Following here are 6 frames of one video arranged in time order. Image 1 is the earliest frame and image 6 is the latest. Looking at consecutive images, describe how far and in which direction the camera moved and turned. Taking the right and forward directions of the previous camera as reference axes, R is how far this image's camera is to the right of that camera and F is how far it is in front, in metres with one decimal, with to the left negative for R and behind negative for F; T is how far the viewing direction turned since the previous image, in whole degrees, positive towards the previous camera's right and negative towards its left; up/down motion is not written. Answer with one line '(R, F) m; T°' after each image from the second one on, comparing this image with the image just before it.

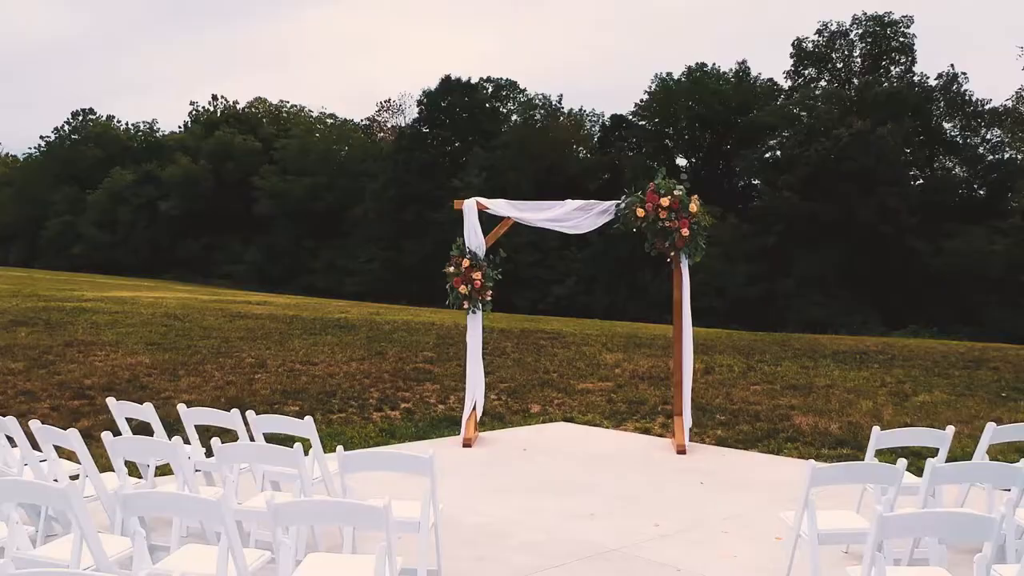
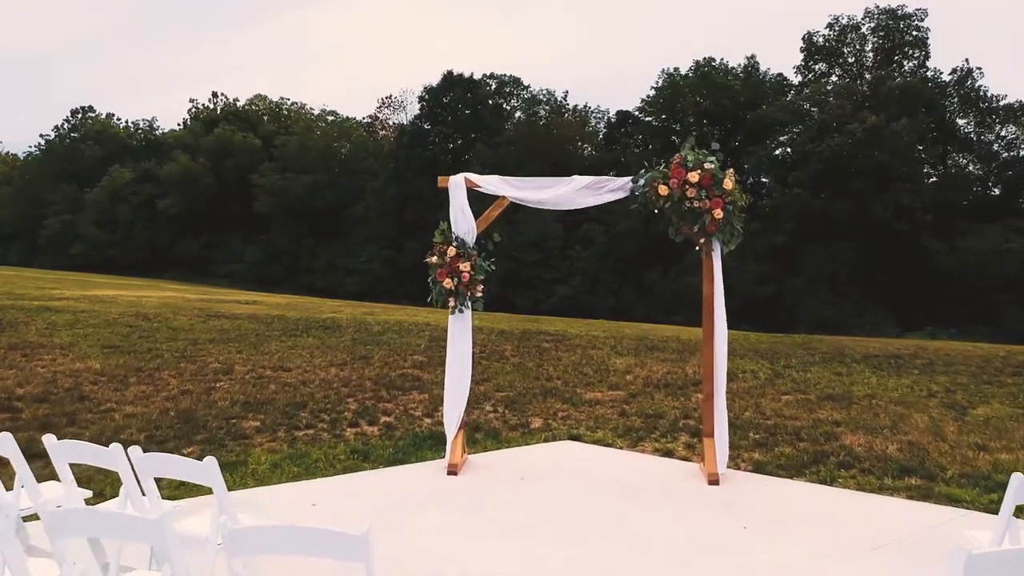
(0.0, +0.6) m; 0°
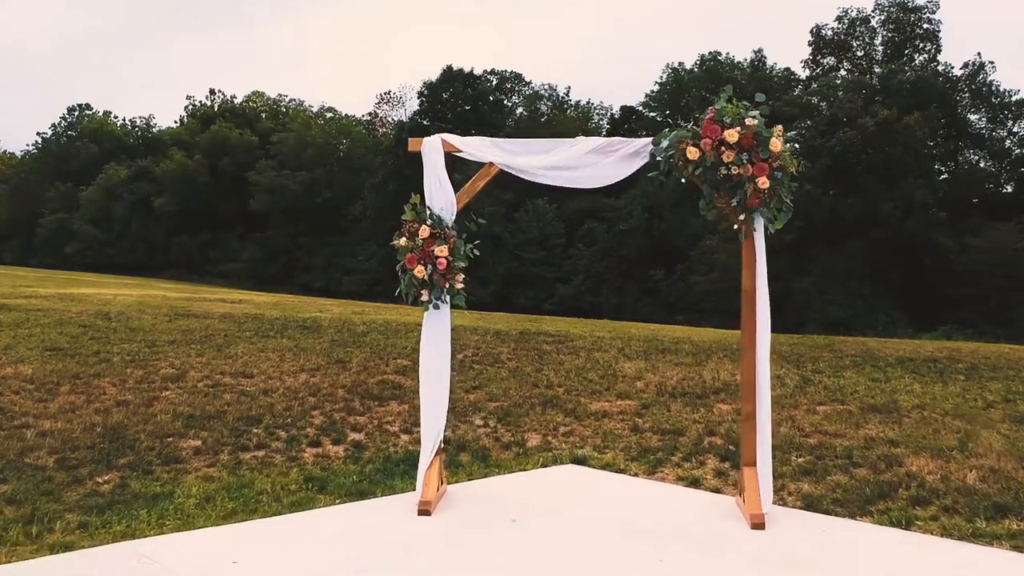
(0.0, +0.6) m; 0°
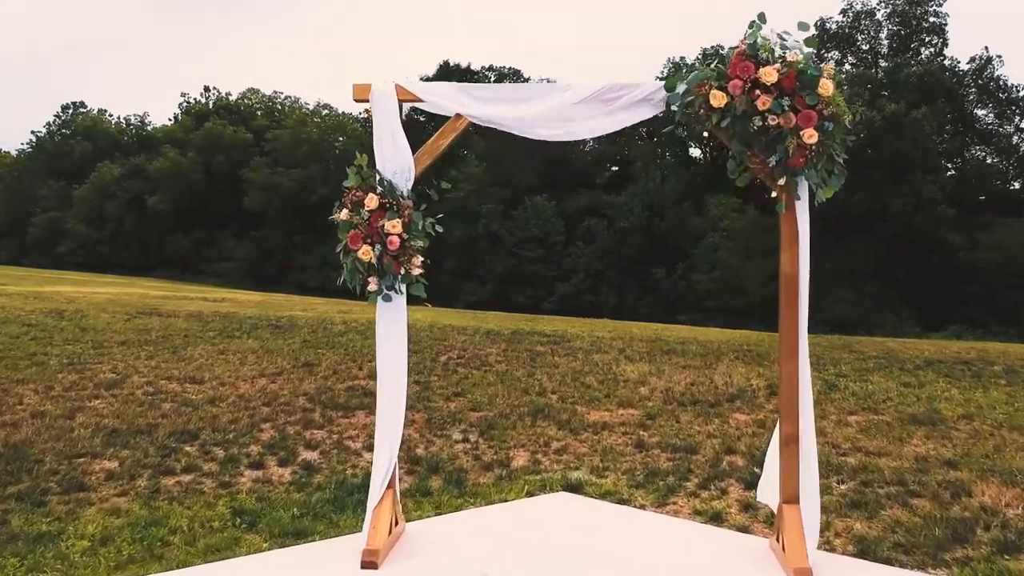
(0.0, +0.5) m; 0°
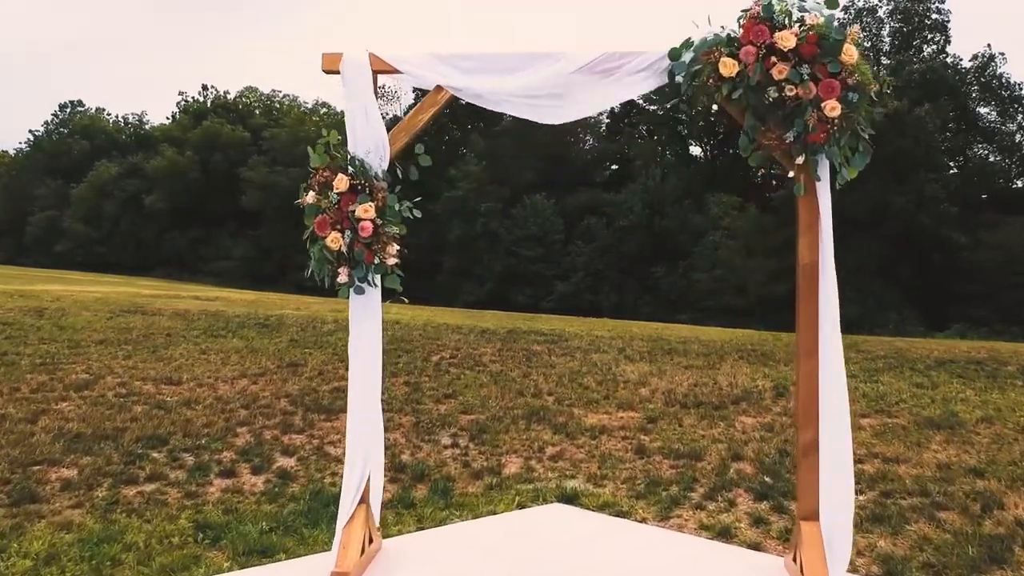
(0.0, +0.2) m; 0°
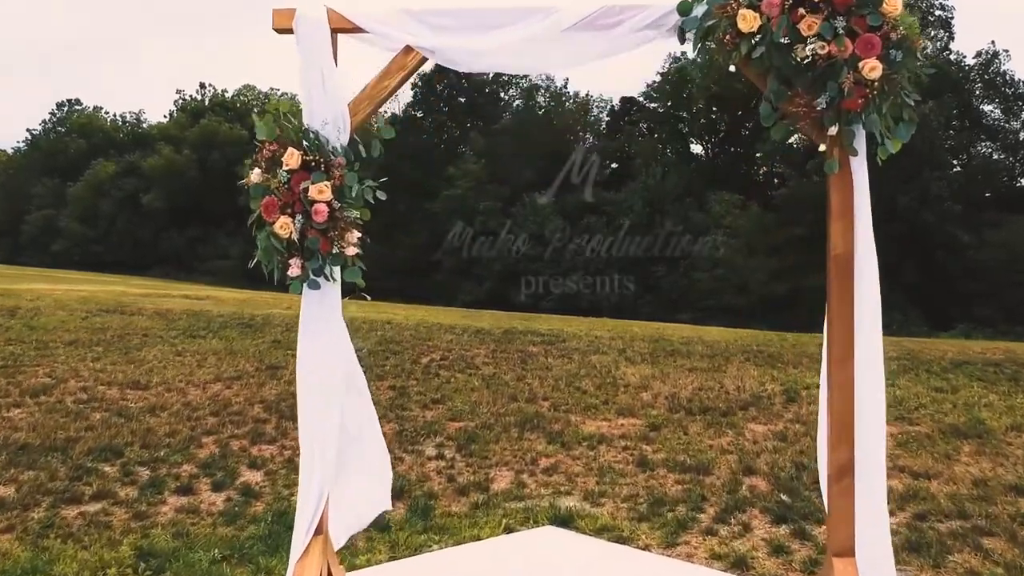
(0.0, +0.2) m; 0°
